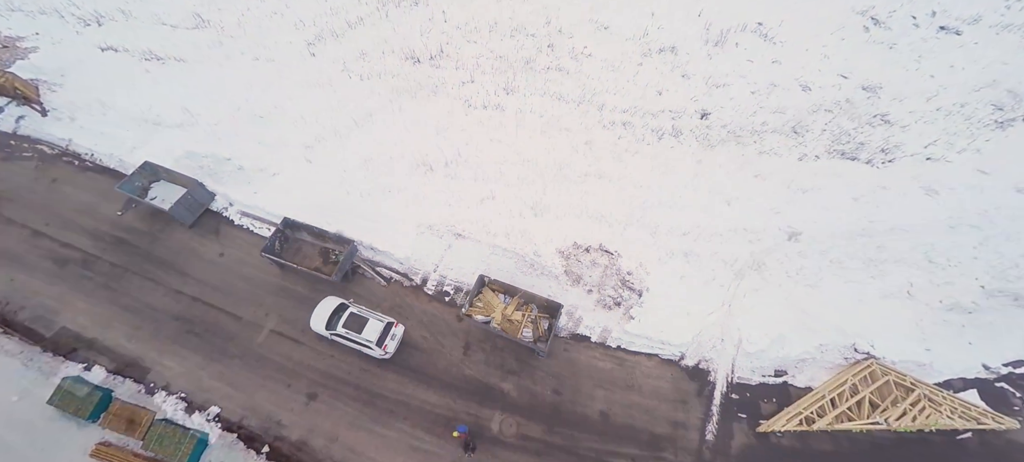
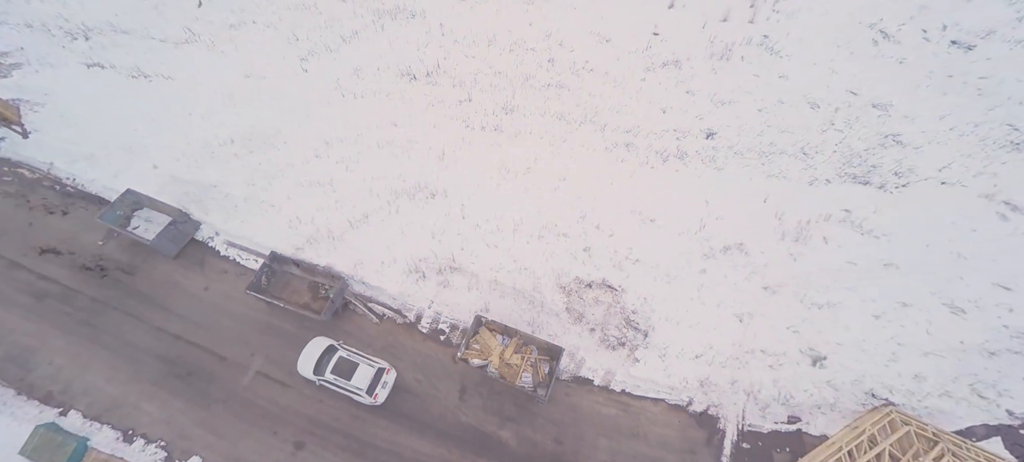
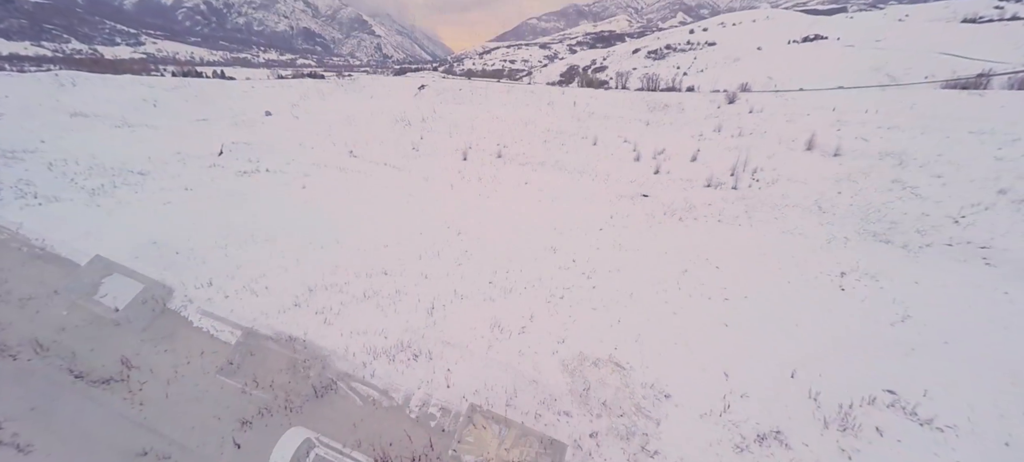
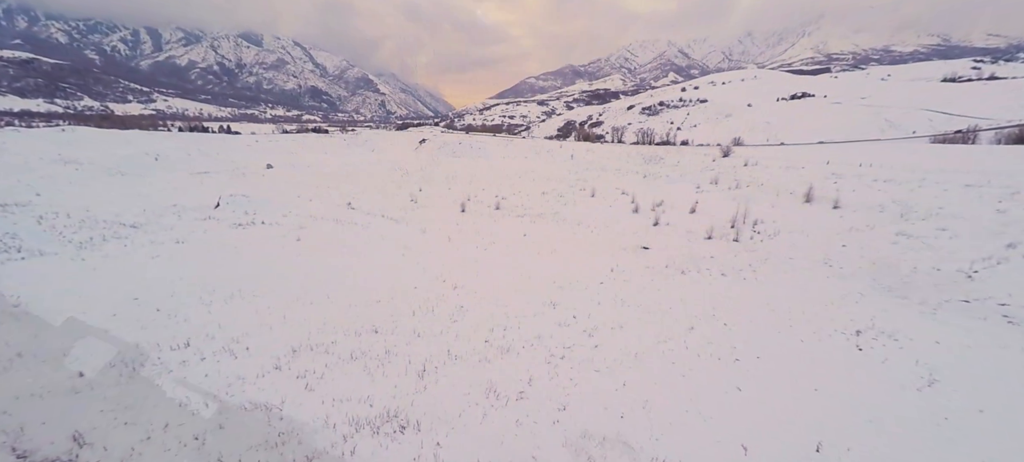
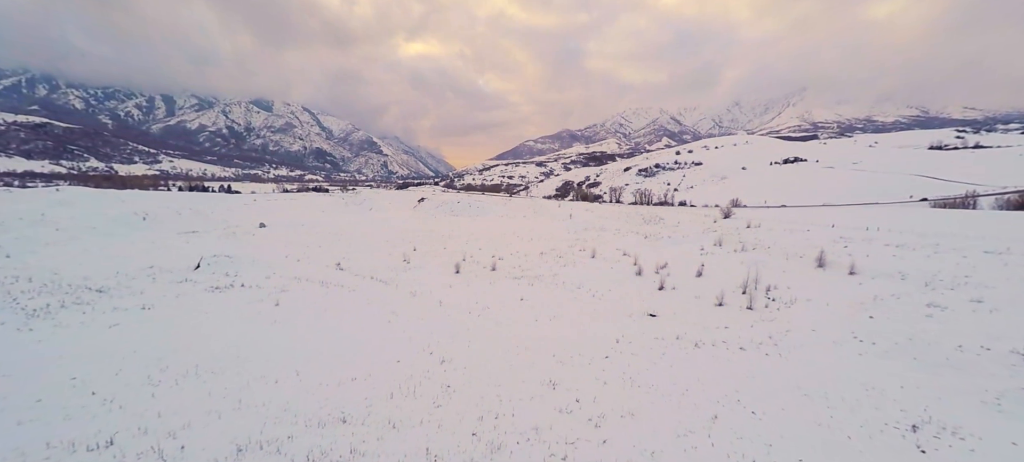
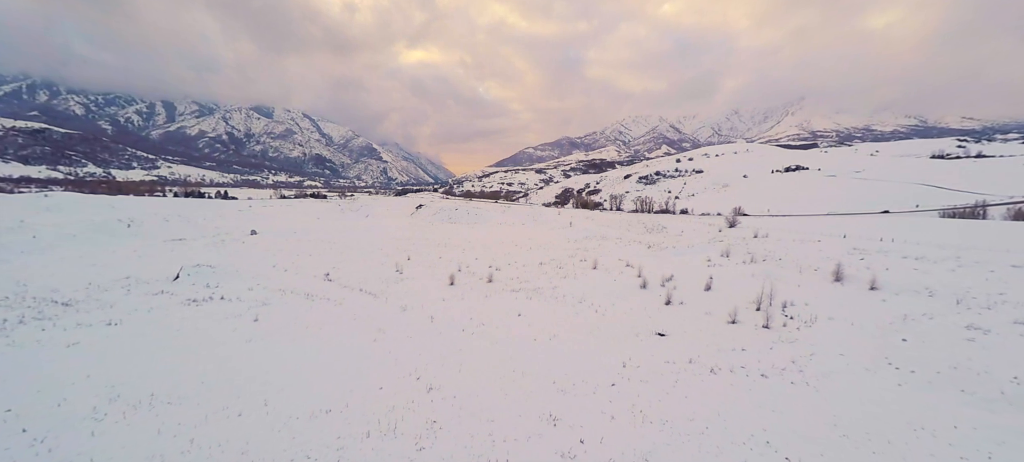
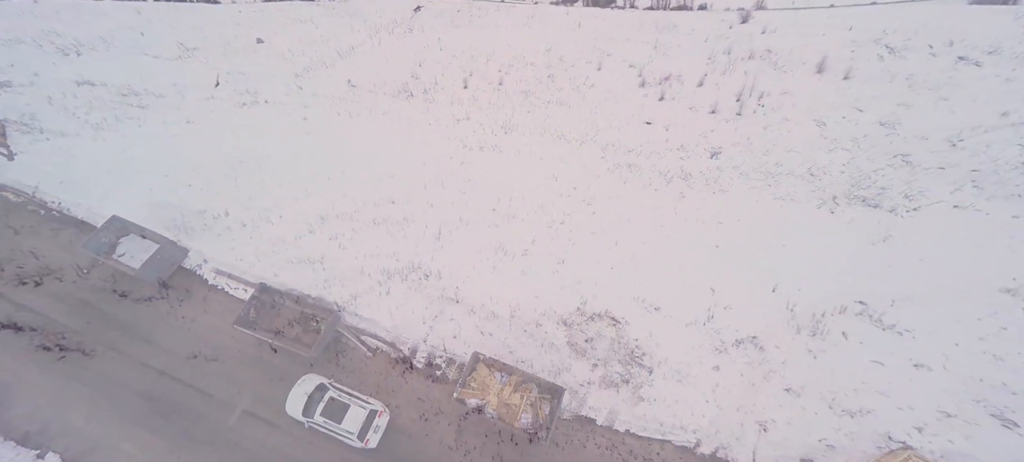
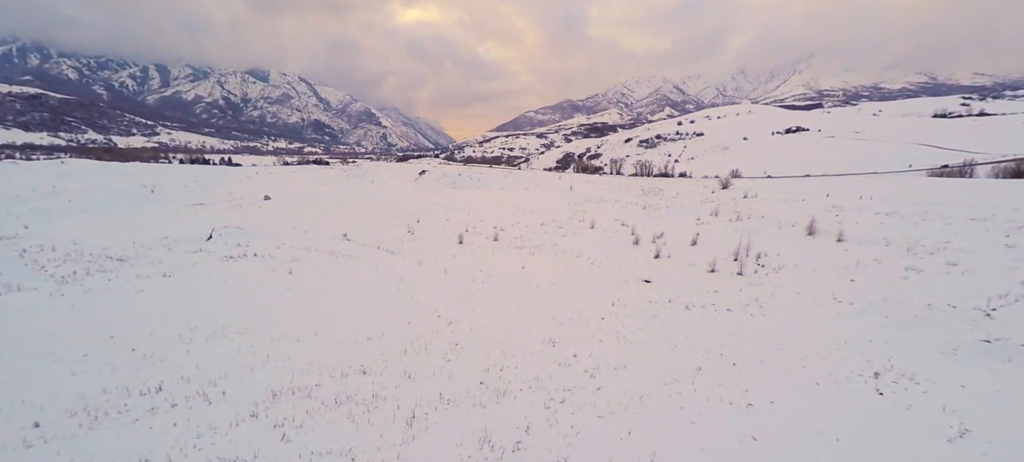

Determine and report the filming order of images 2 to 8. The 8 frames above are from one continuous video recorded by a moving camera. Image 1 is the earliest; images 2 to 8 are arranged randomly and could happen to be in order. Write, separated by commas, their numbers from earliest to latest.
2, 7, 3, 4, 8, 5, 6
